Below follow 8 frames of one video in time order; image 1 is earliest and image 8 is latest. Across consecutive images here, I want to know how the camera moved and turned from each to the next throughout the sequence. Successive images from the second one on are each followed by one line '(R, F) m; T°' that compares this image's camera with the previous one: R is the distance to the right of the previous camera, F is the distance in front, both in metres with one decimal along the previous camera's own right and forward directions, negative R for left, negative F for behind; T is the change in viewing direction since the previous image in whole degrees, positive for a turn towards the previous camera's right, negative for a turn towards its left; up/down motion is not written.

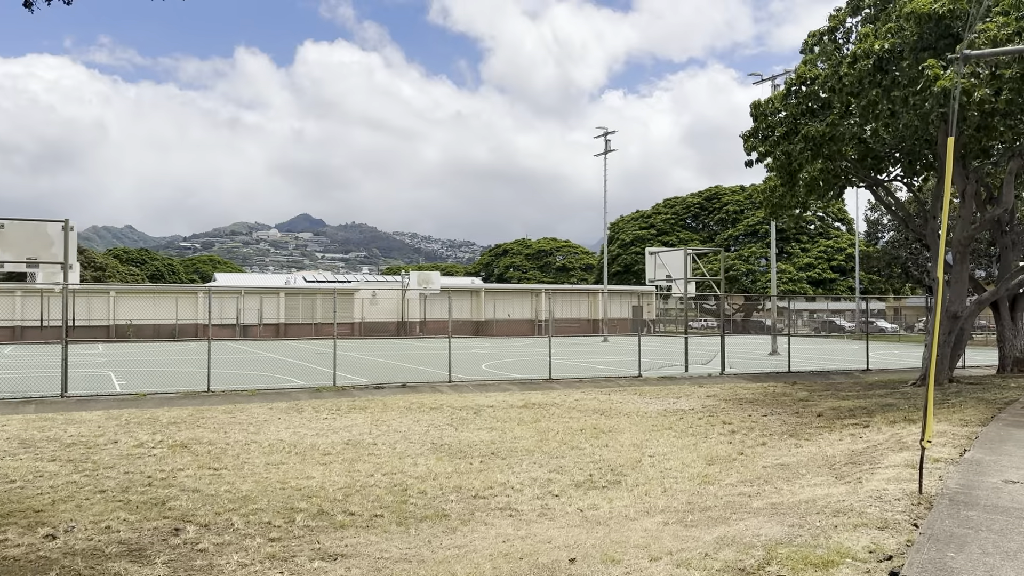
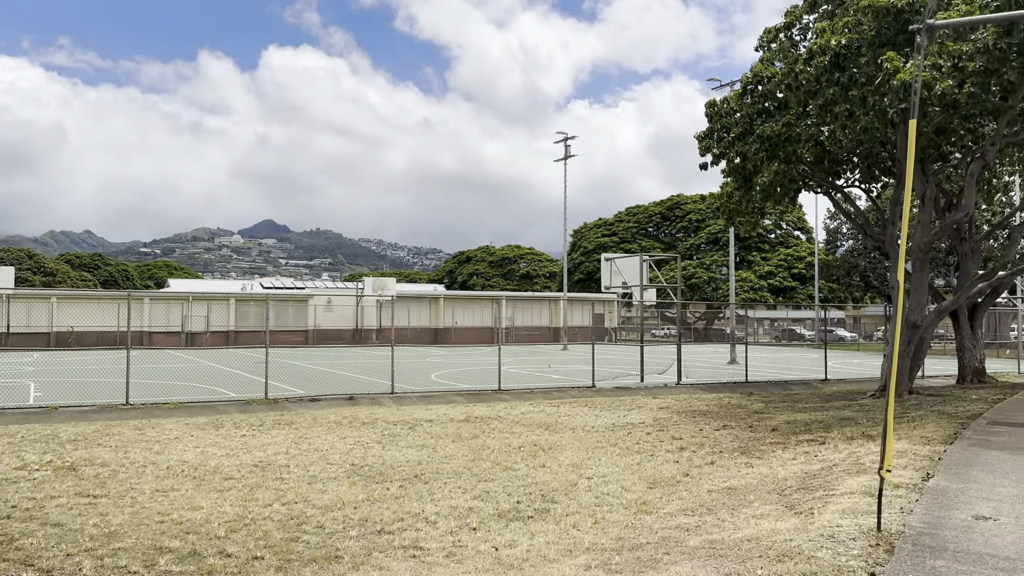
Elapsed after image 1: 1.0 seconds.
(+0.5, +0.9) m; +2°
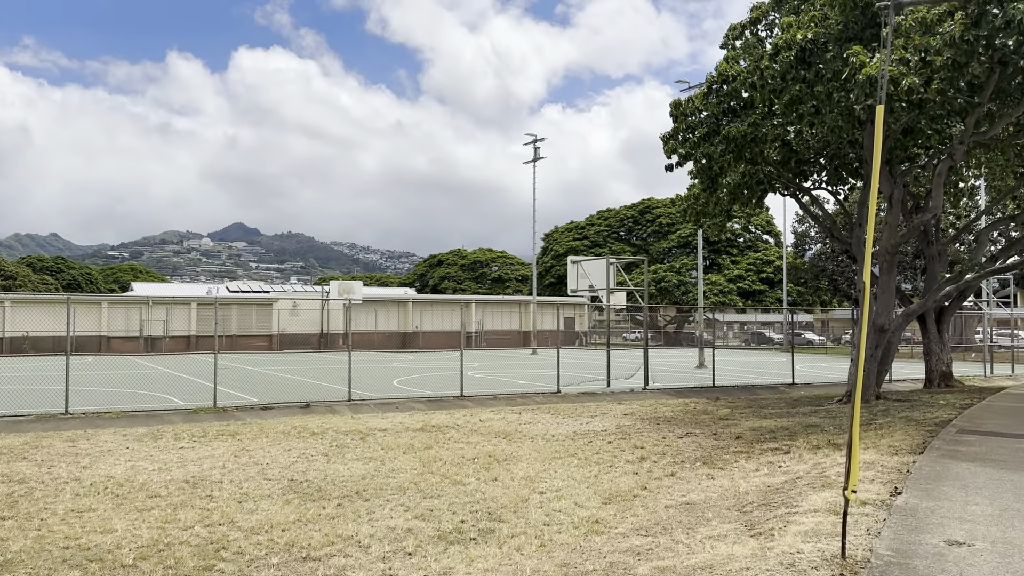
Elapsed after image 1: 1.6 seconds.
(+0.3, +0.5) m; +2°
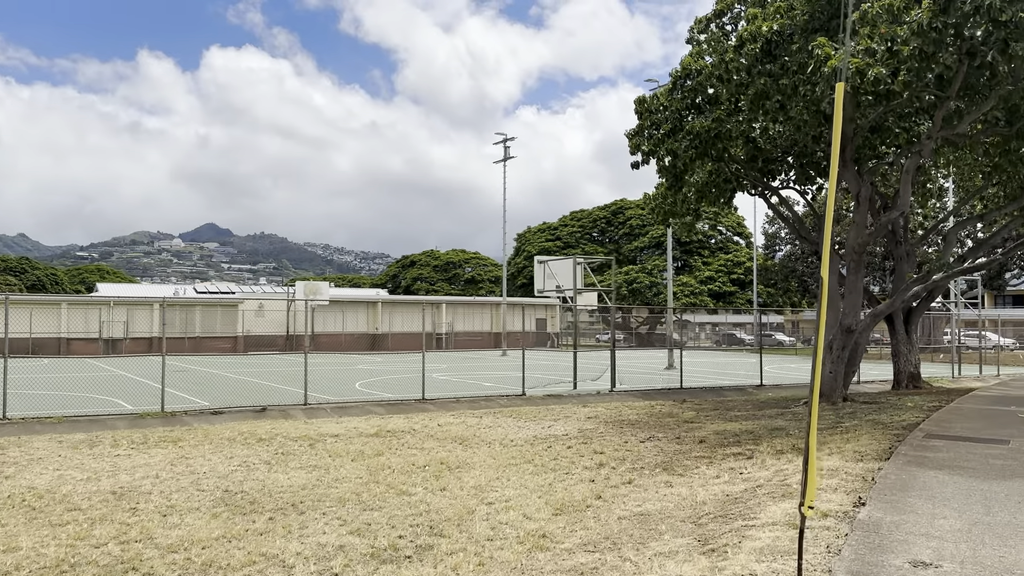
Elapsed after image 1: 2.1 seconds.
(+0.3, +0.5) m; +2°
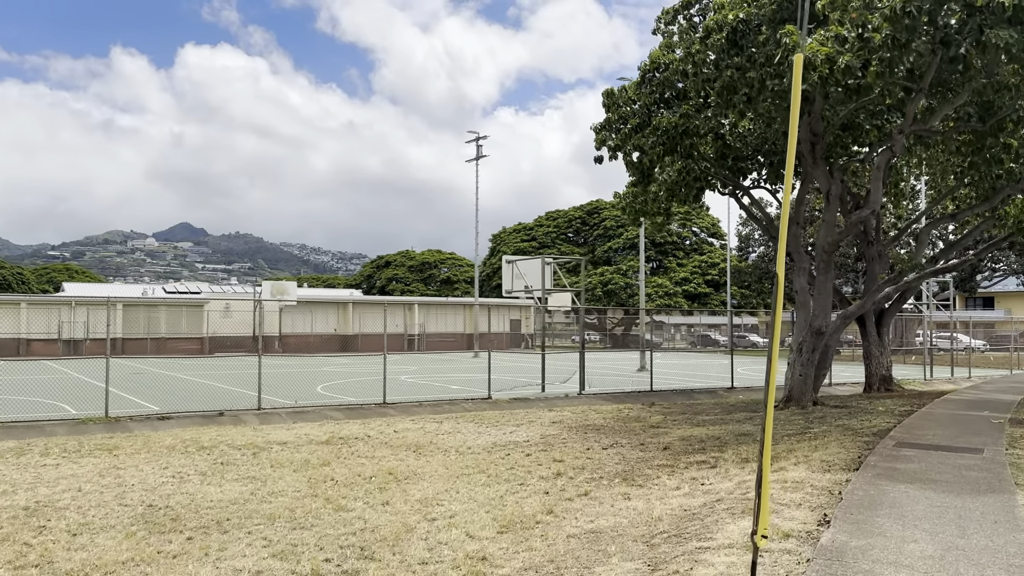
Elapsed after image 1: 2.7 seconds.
(+0.3, +0.5) m; +2°
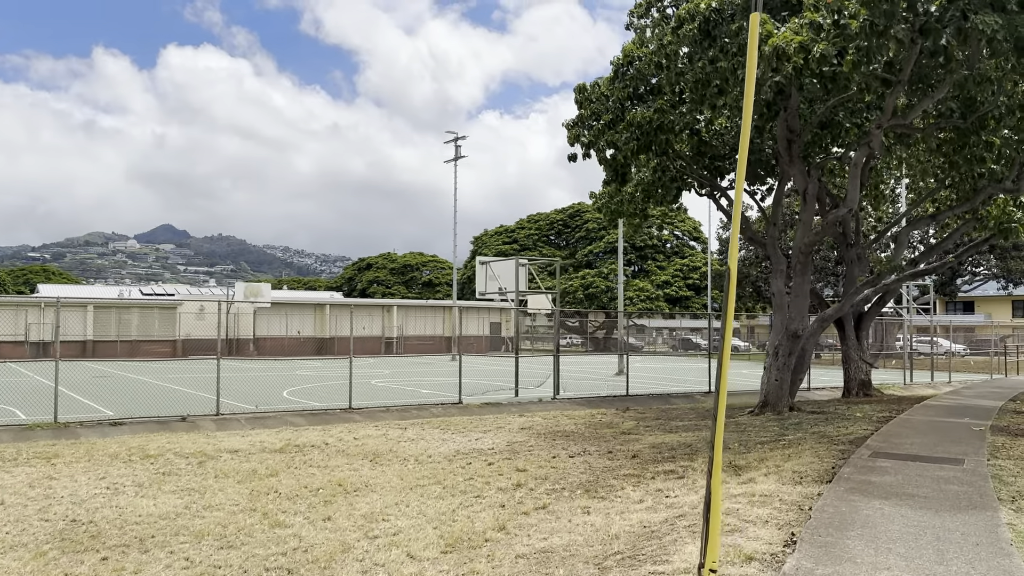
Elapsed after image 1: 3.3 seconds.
(+0.3, +0.5) m; +1°
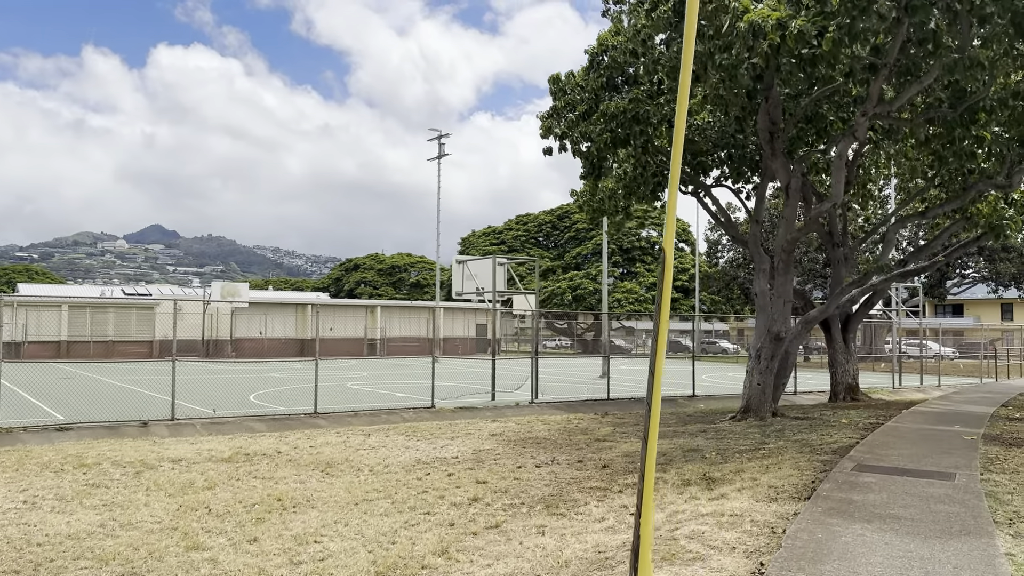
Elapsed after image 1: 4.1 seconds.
(+0.4, +0.7) m; +1°
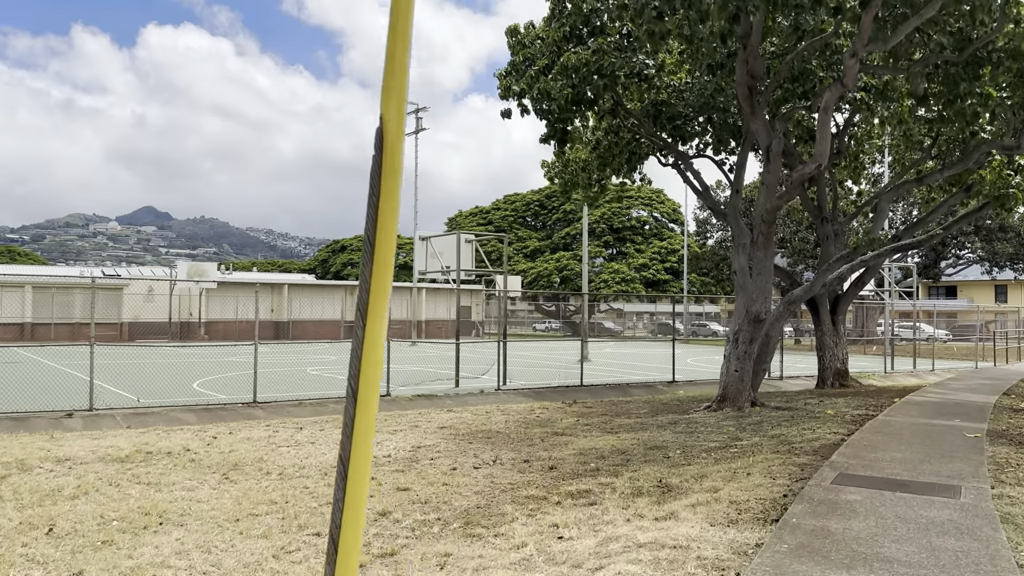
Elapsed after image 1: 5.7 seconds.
(+0.7, +1.3) m; 0°
